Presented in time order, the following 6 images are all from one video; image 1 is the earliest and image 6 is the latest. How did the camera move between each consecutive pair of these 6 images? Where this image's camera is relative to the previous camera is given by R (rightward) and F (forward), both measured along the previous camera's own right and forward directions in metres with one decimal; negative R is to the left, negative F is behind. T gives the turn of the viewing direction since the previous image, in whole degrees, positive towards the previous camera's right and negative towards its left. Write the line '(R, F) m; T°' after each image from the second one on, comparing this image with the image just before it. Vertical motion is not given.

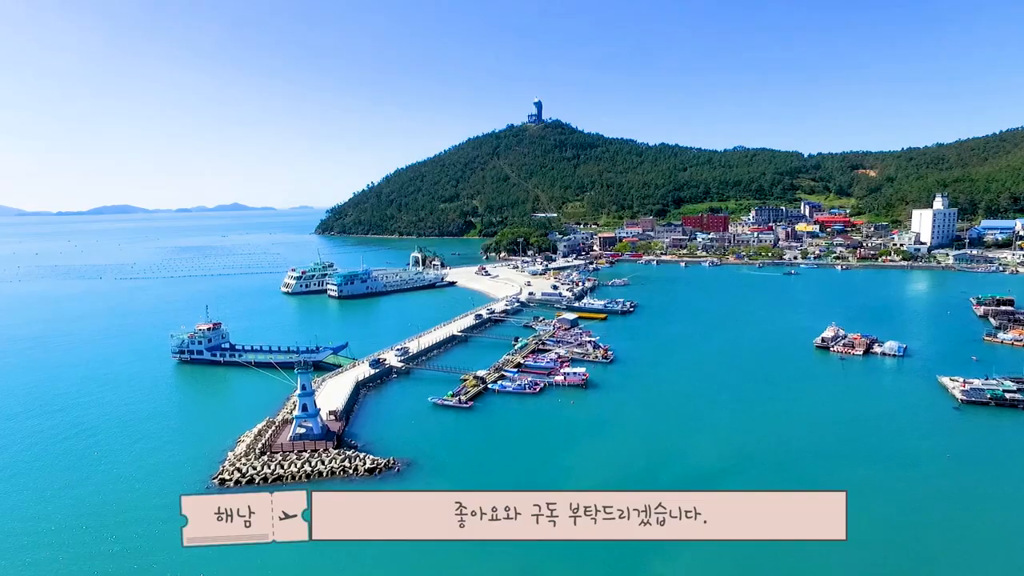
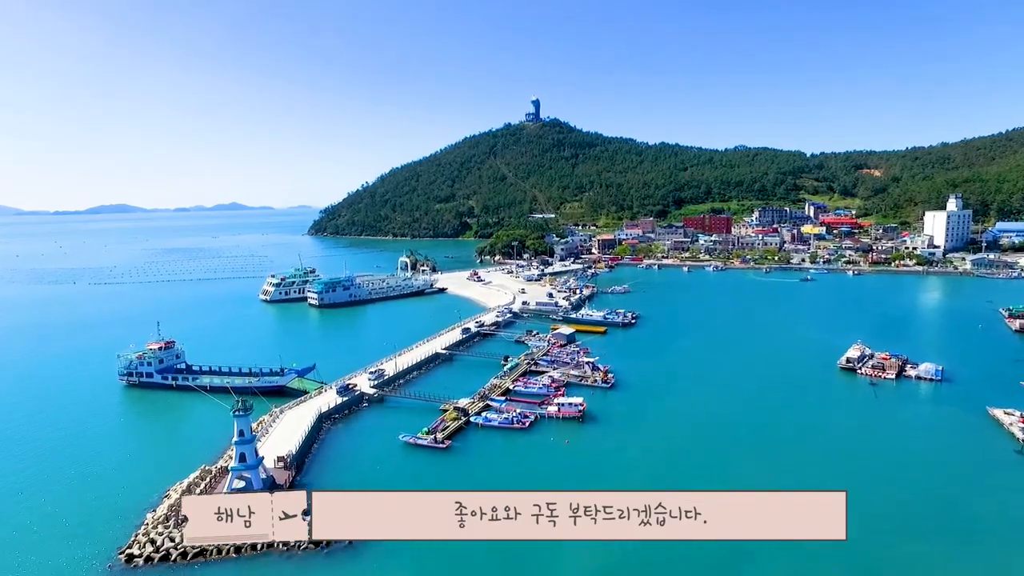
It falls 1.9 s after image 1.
(+0.2, +1.6) m; 0°
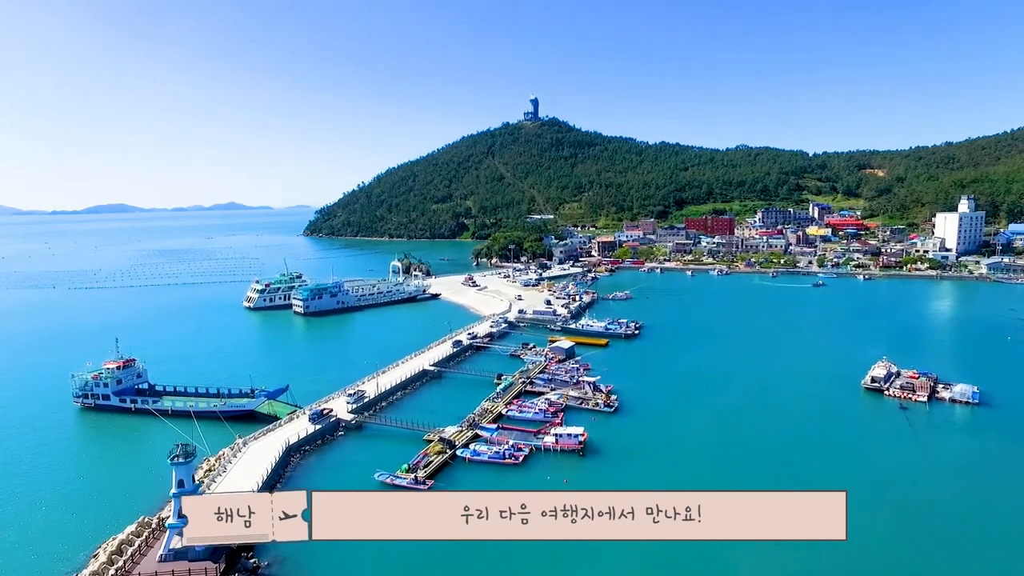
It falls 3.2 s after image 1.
(+0.1, +1.2) m; 0°
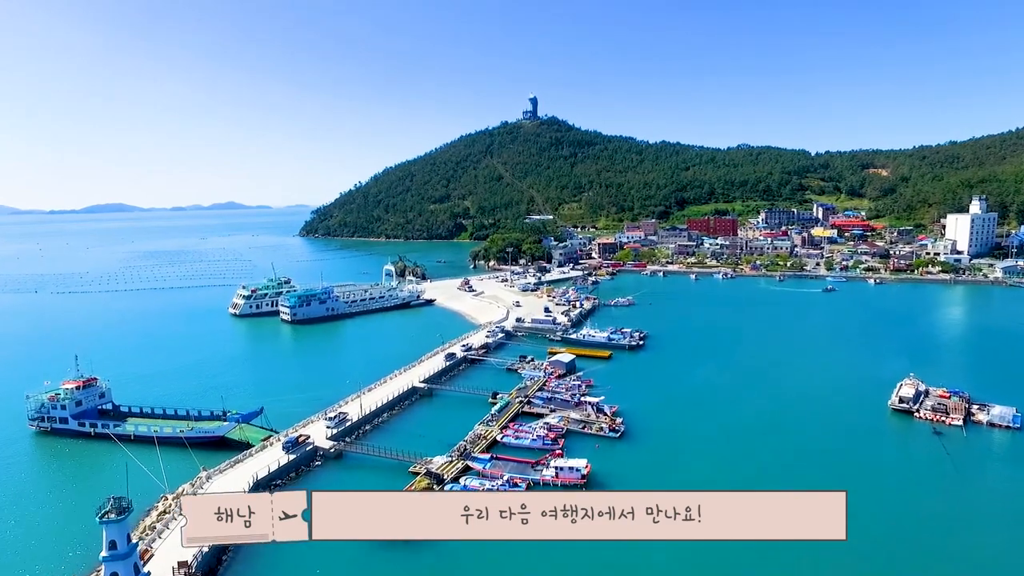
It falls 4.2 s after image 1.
(+0.1, +1.0) m; 0°
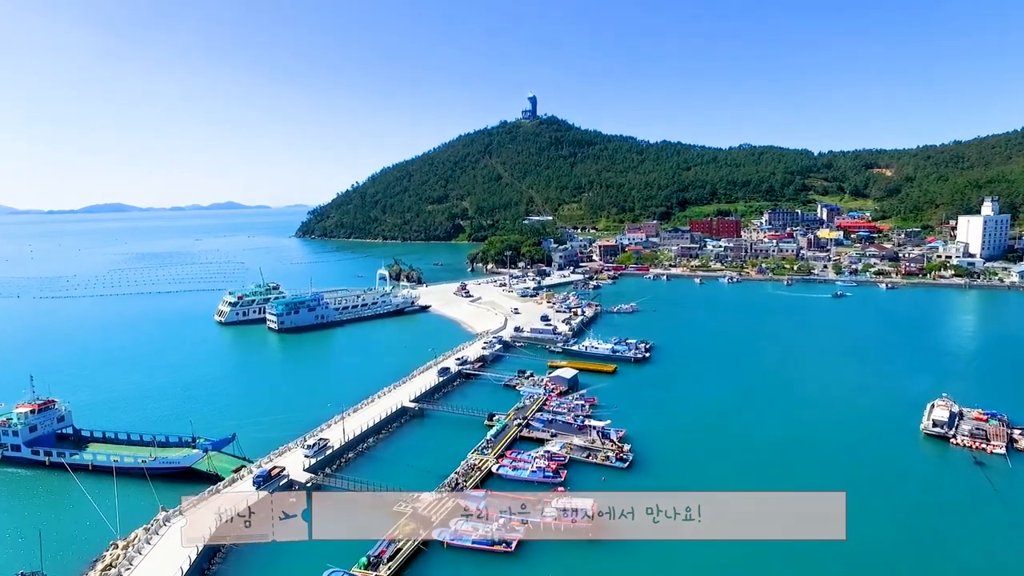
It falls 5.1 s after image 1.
(0.0, +1.0) m; 0°
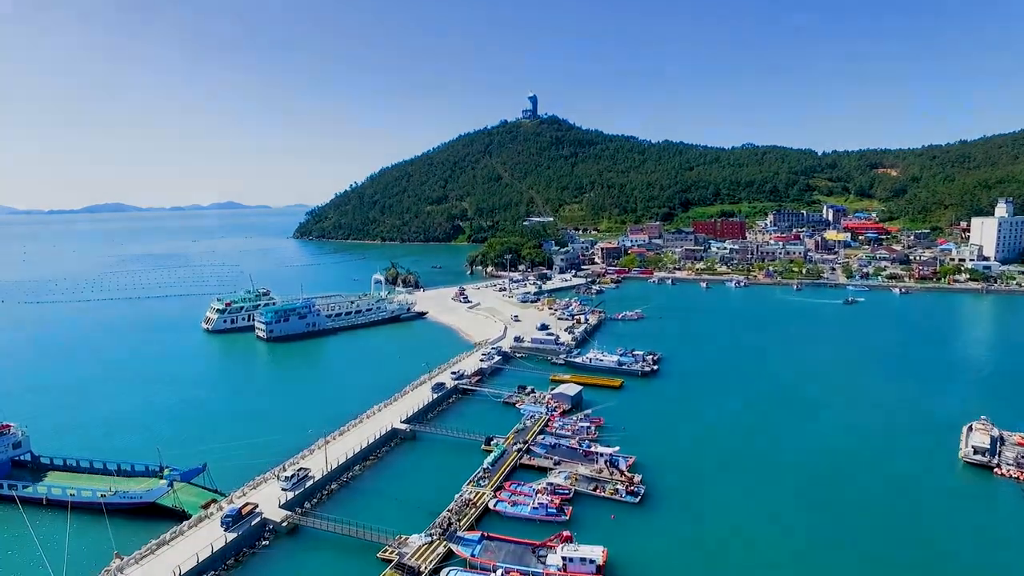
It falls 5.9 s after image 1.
(0.0, +0.9) m; 0°
